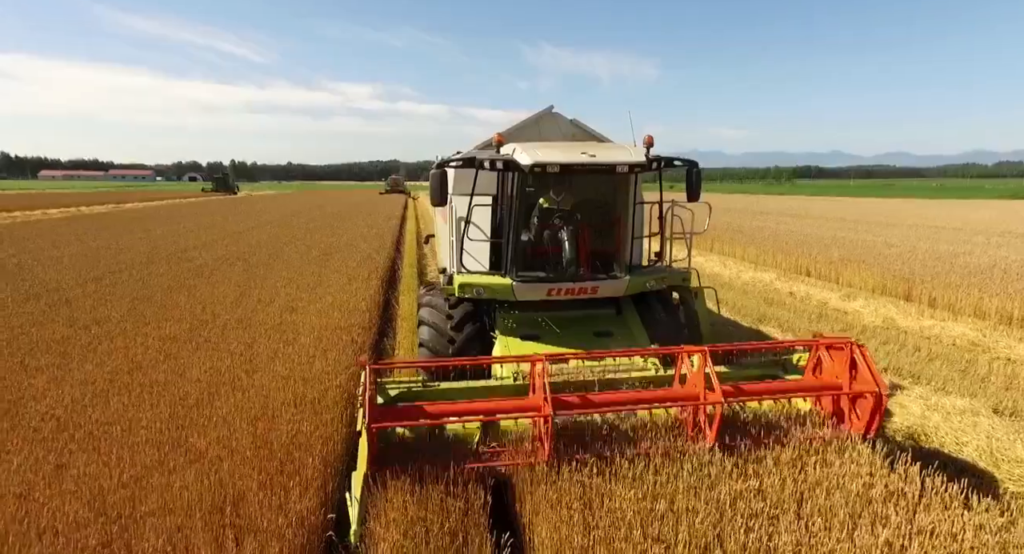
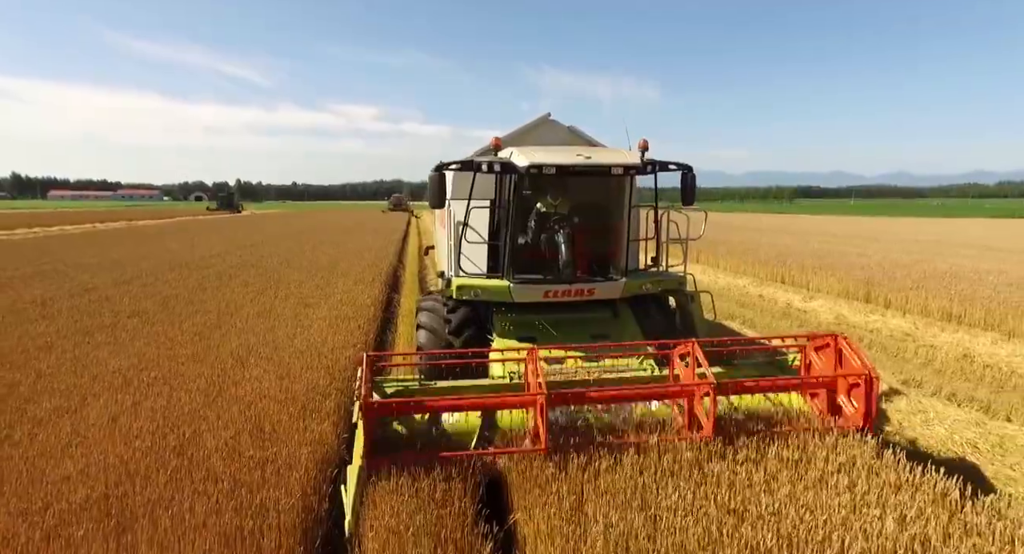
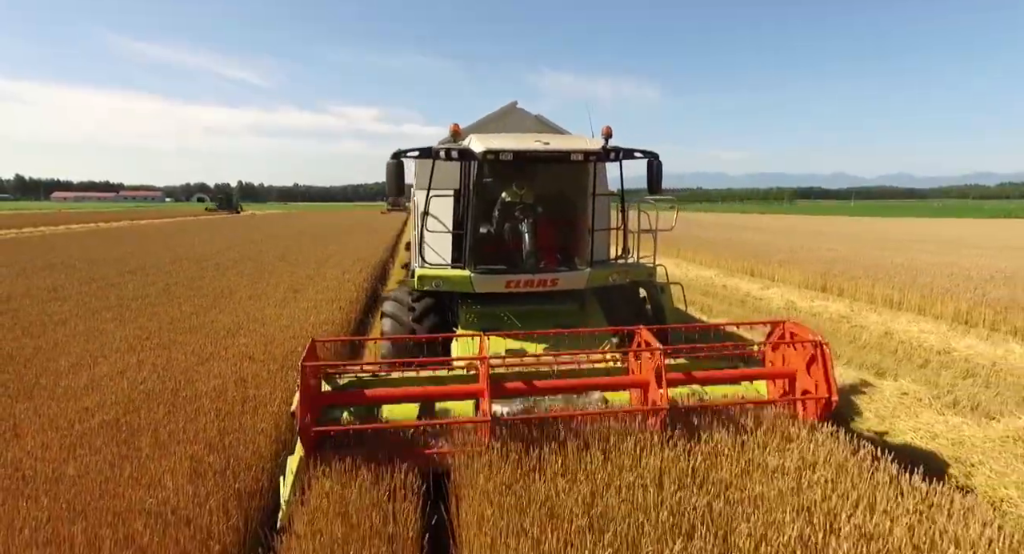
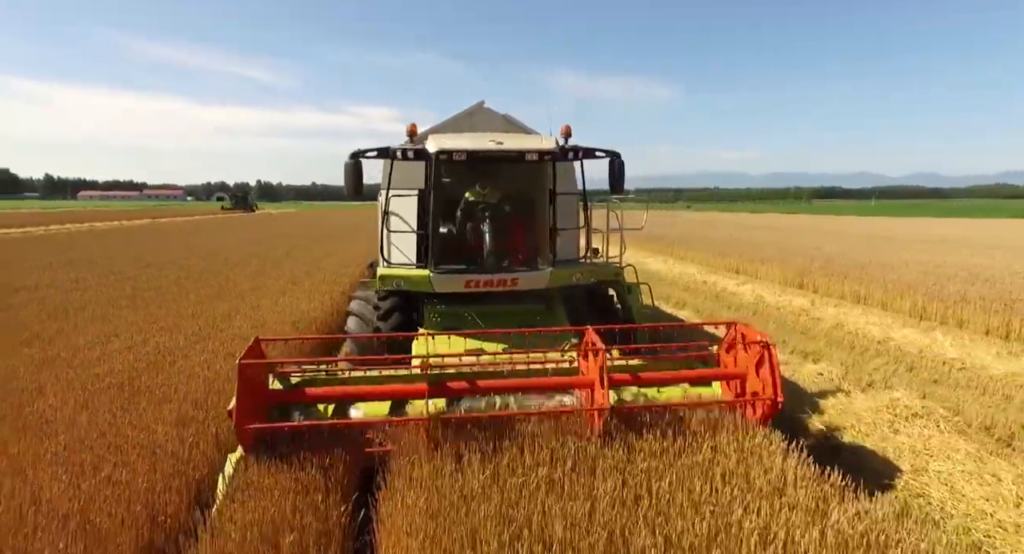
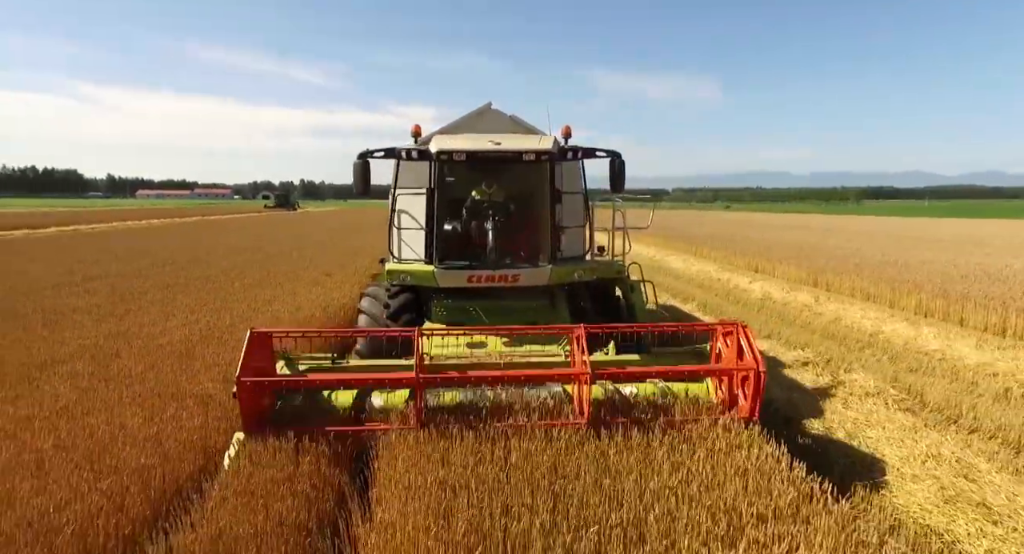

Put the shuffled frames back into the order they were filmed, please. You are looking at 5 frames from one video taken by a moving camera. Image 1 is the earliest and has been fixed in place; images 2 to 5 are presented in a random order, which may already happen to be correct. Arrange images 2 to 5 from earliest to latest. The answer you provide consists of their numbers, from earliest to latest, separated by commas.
2, 3, 4, 5
